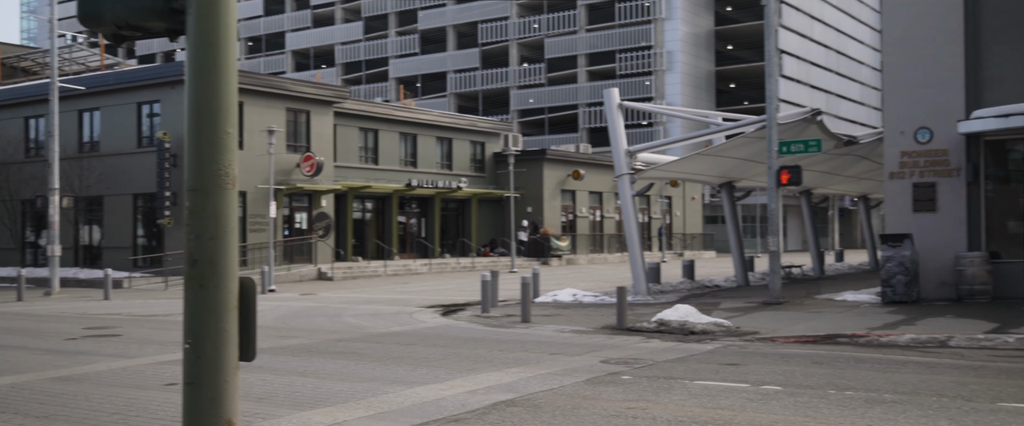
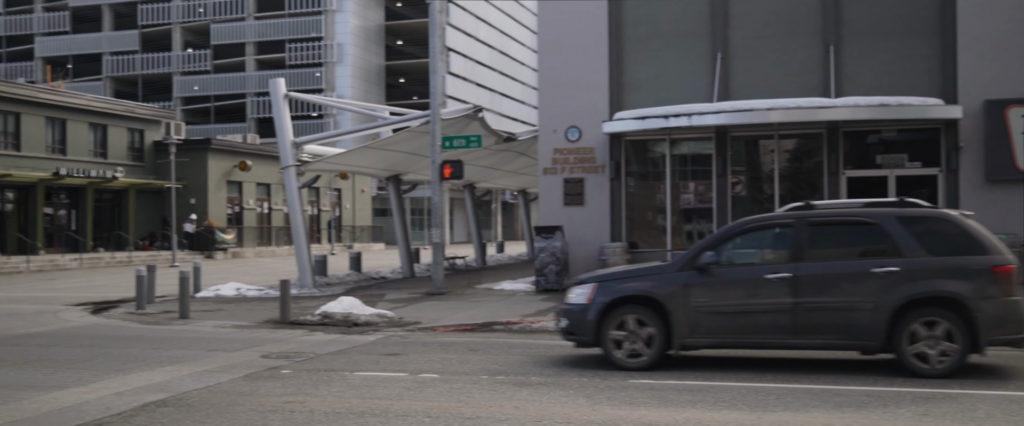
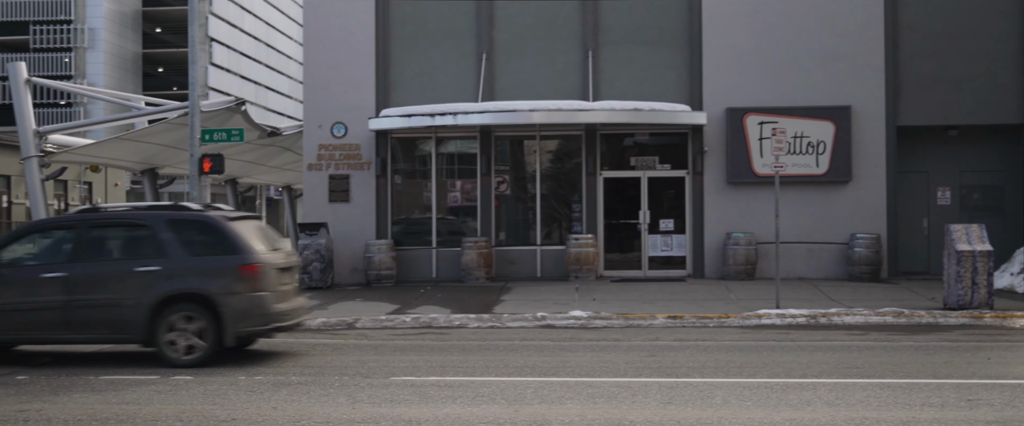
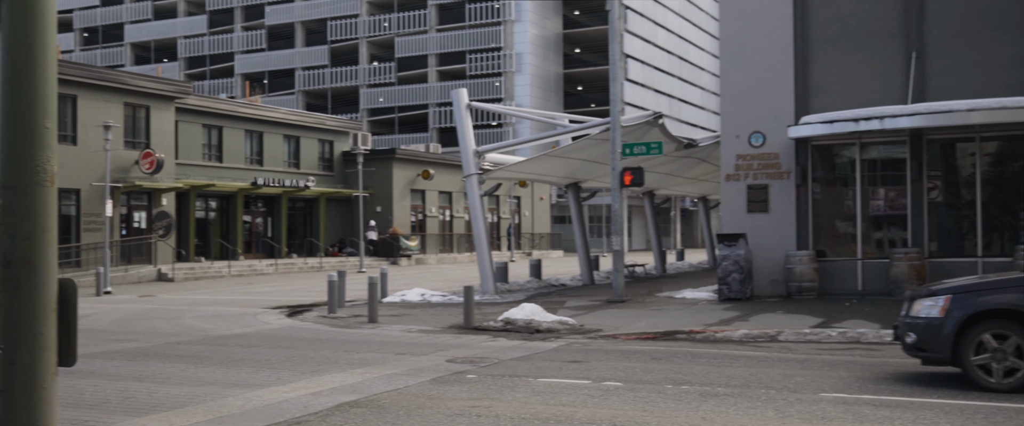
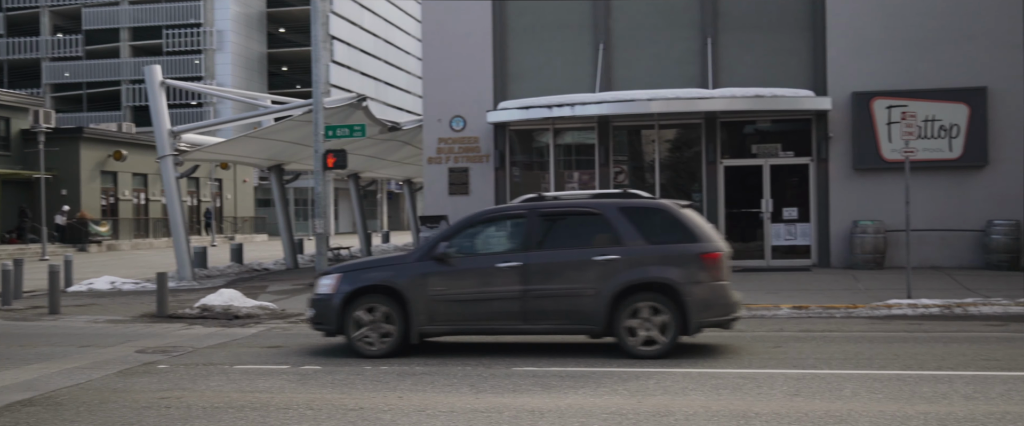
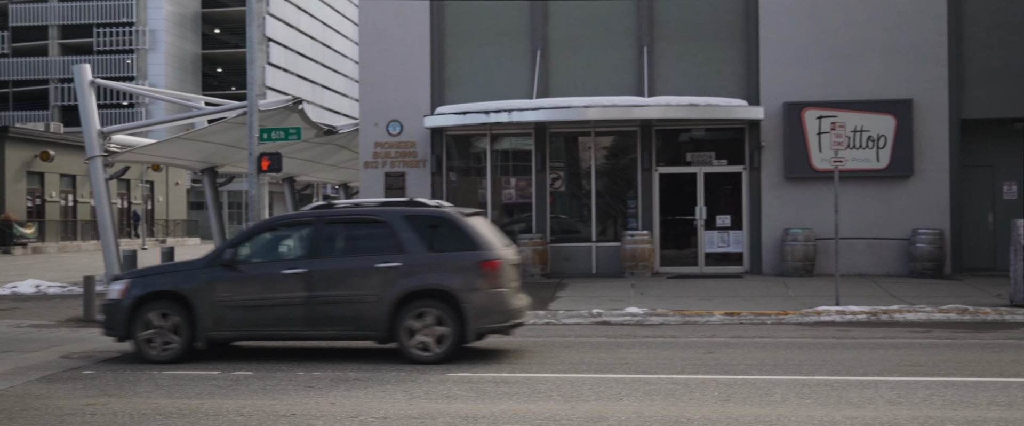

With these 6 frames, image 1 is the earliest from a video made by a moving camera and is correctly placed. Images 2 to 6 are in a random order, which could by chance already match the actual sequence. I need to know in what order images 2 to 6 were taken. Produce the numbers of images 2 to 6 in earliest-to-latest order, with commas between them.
4, 2, 5, 6, 3
